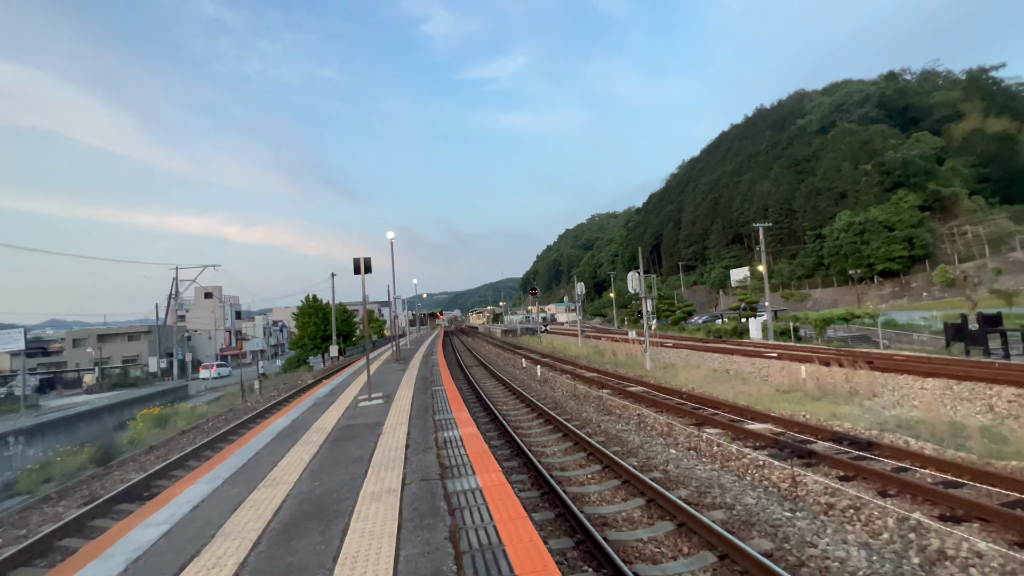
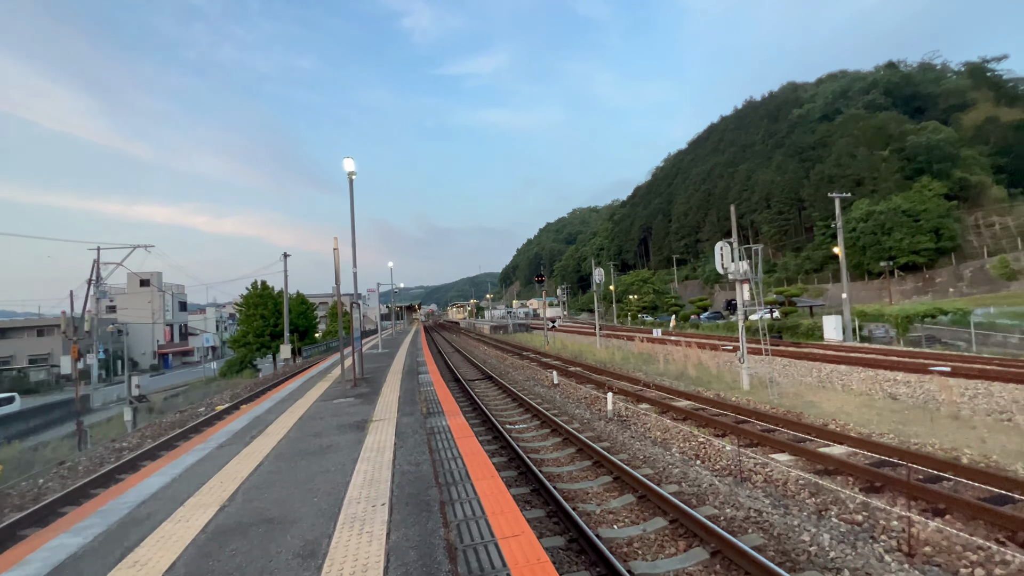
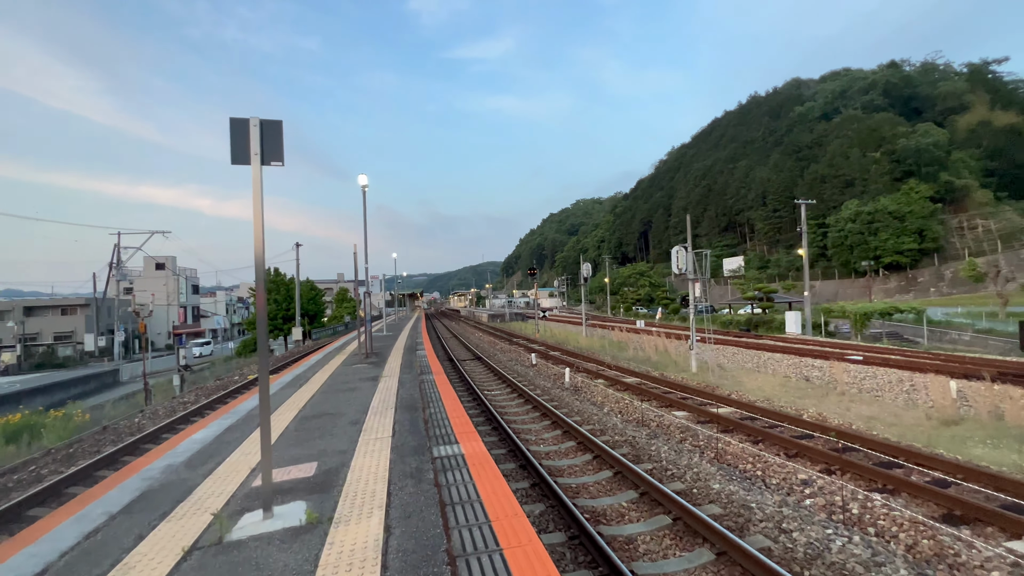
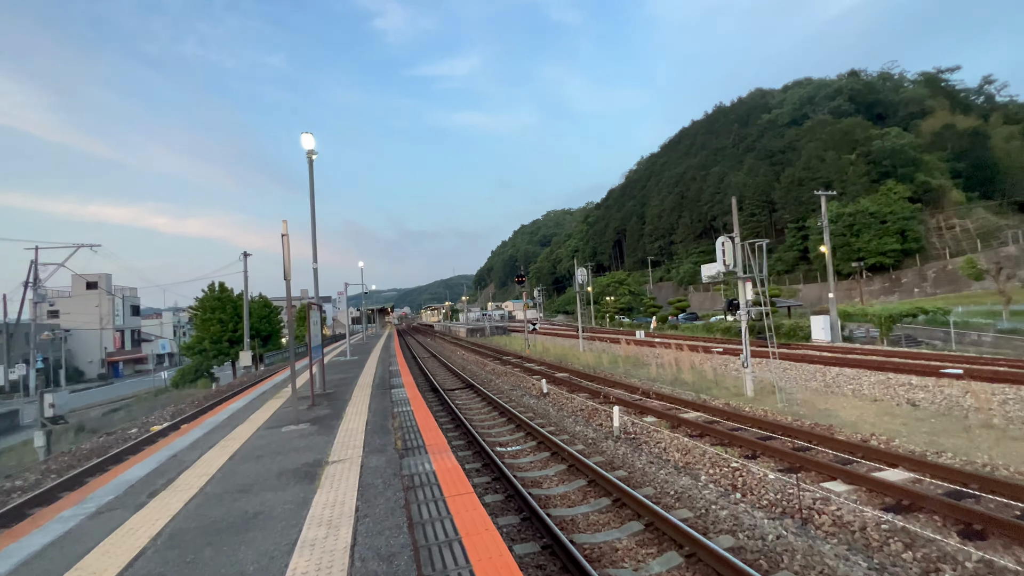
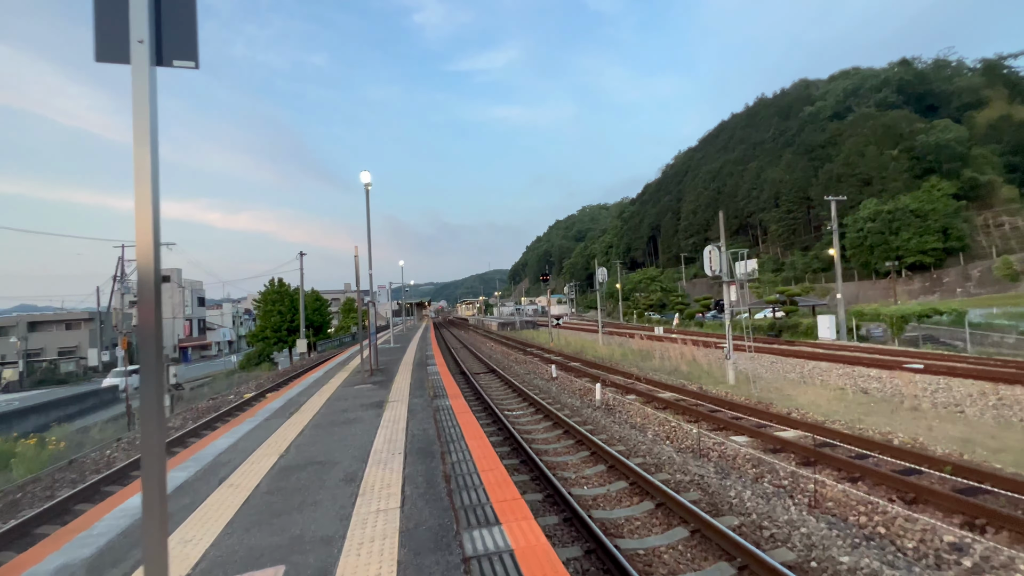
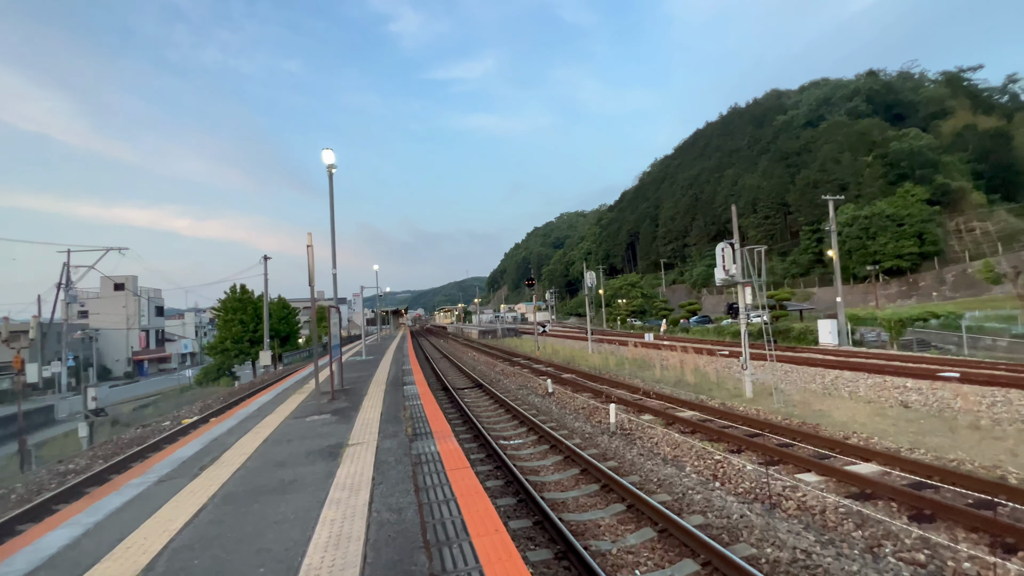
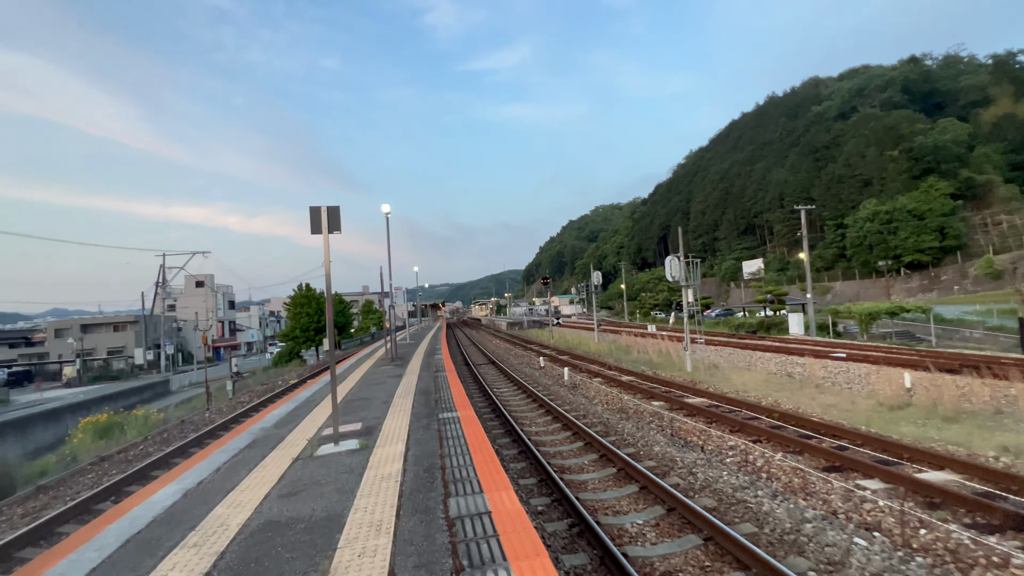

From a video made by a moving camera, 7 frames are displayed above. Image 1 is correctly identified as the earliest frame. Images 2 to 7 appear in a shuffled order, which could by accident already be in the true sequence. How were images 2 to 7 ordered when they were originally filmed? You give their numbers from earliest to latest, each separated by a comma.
7, 3, 5, 2, 6, 4
